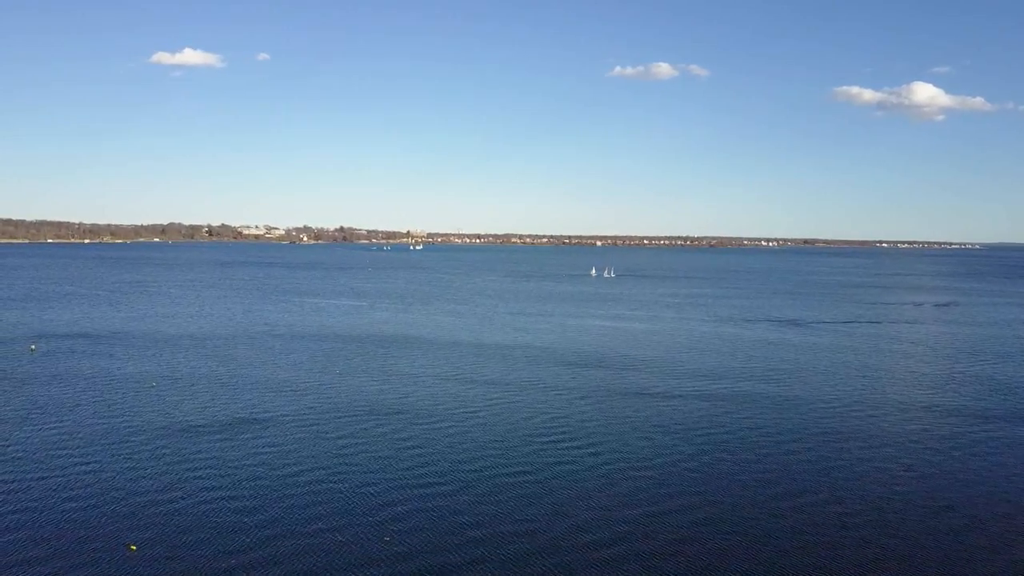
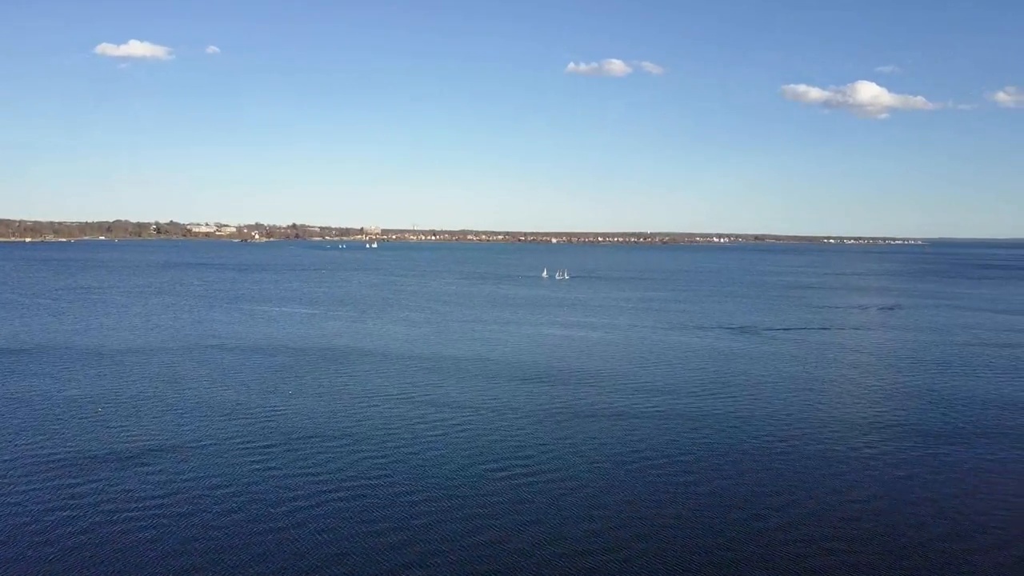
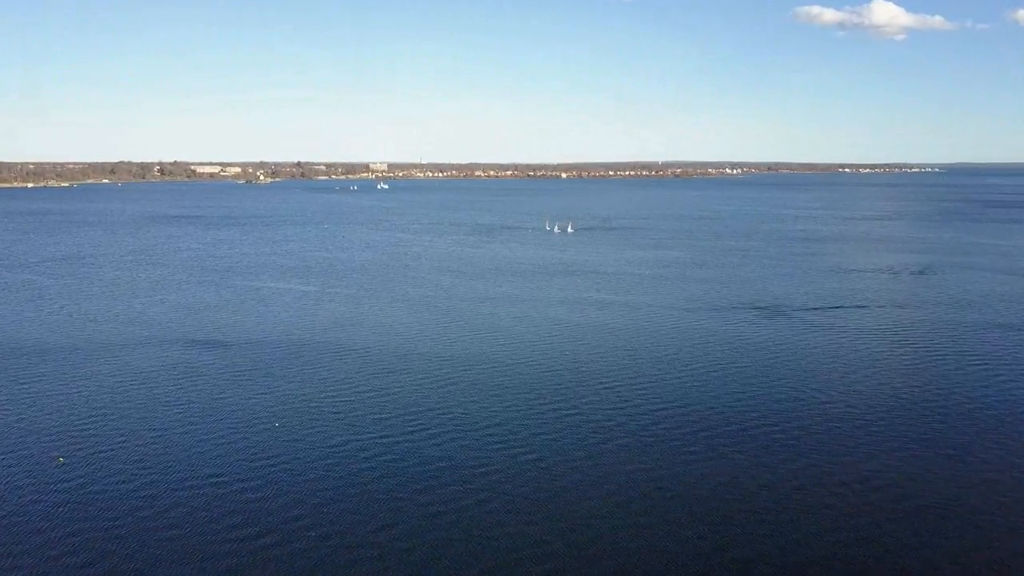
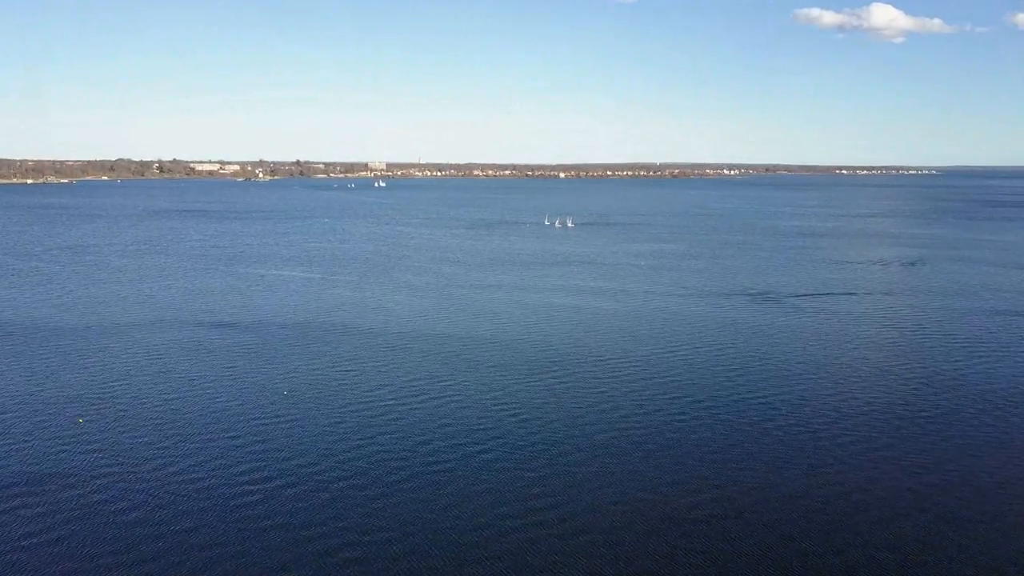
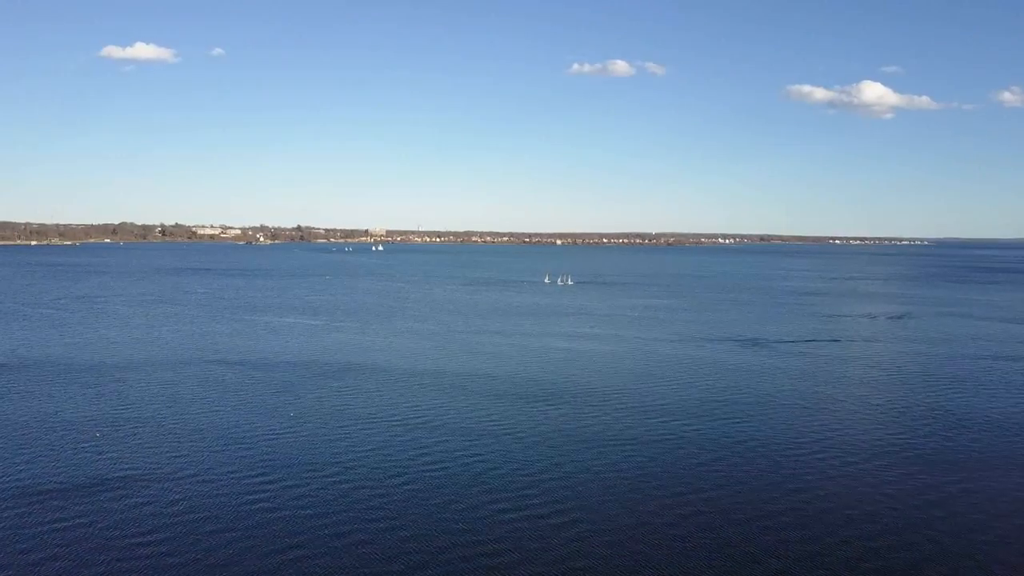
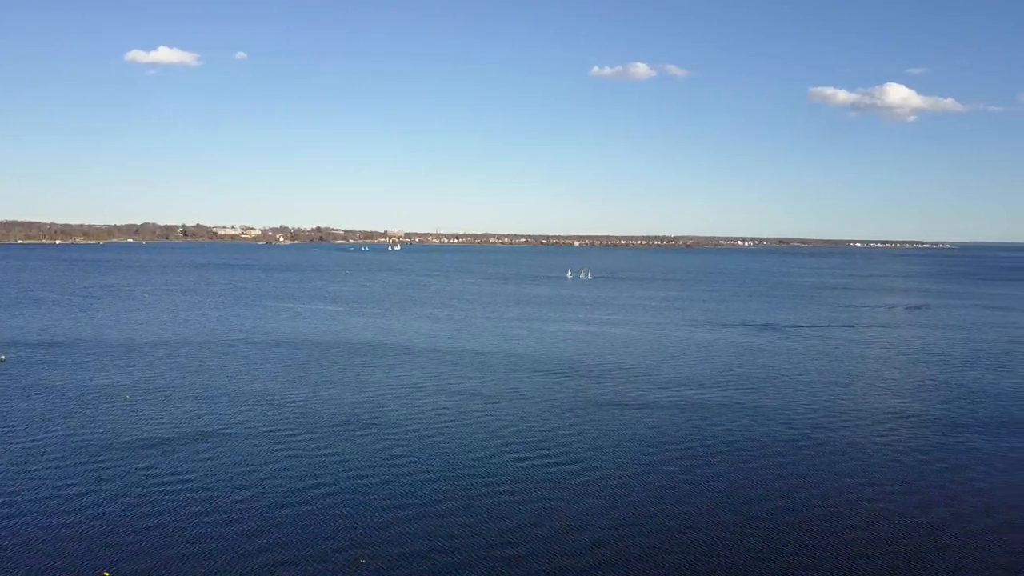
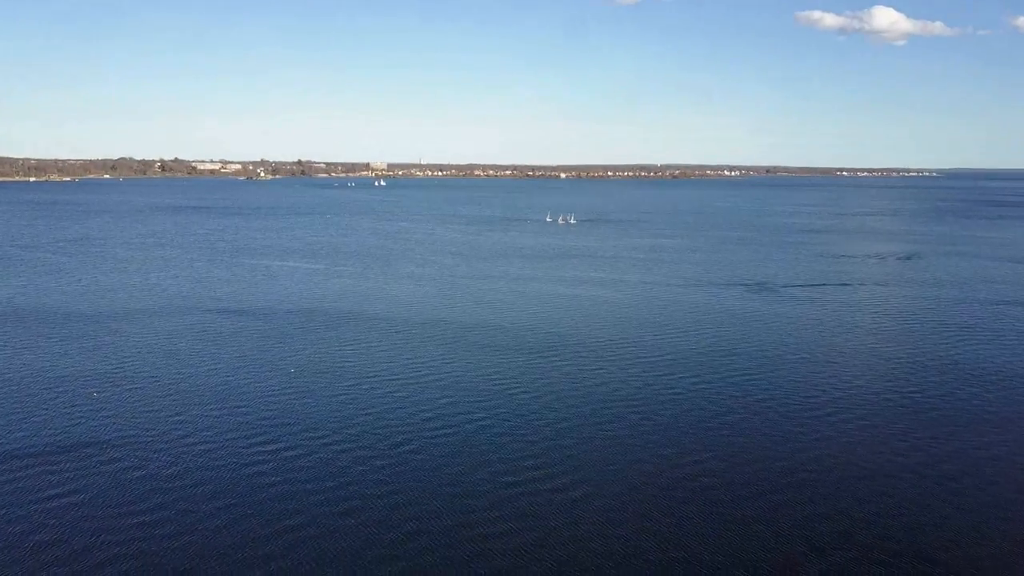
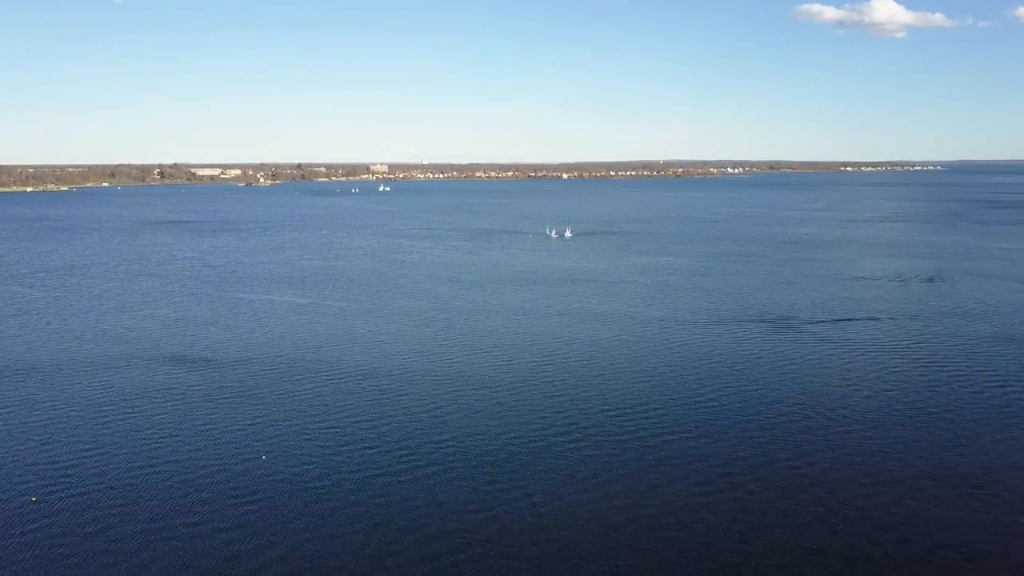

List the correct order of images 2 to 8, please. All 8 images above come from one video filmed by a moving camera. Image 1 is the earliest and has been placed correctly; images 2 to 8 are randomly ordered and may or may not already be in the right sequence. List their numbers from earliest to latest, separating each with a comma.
6, 2, 5, 7, 4, 3, 8
